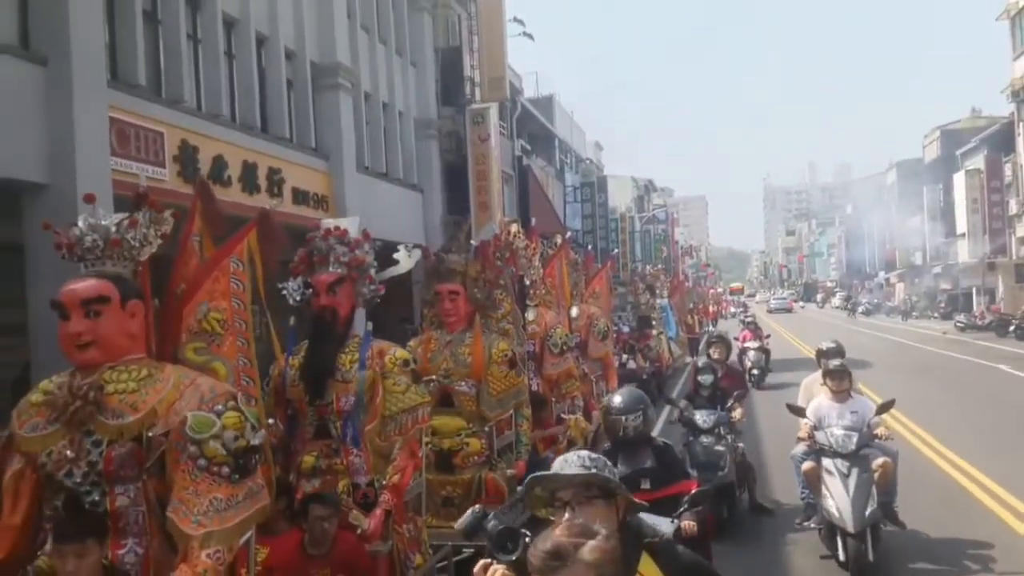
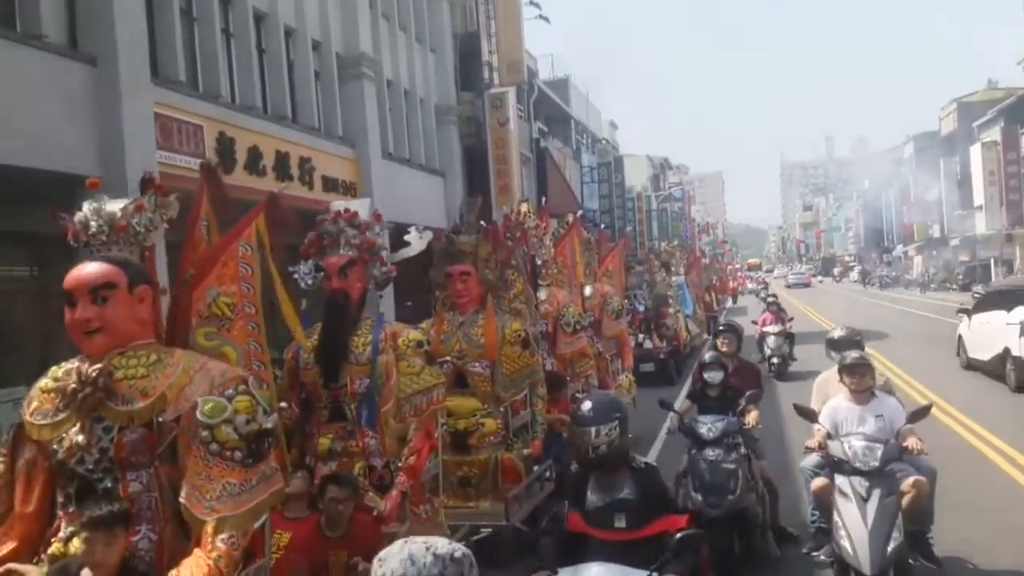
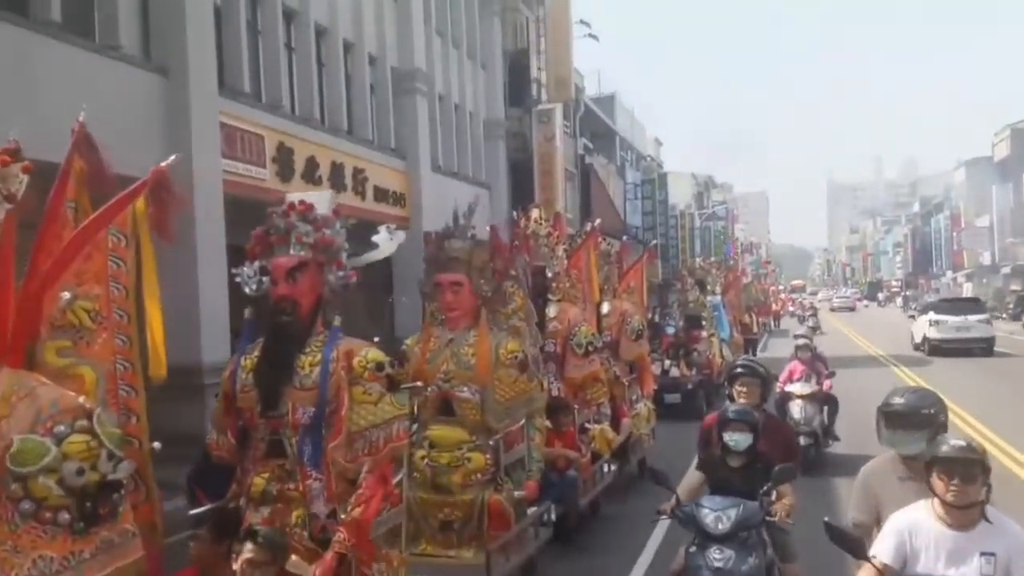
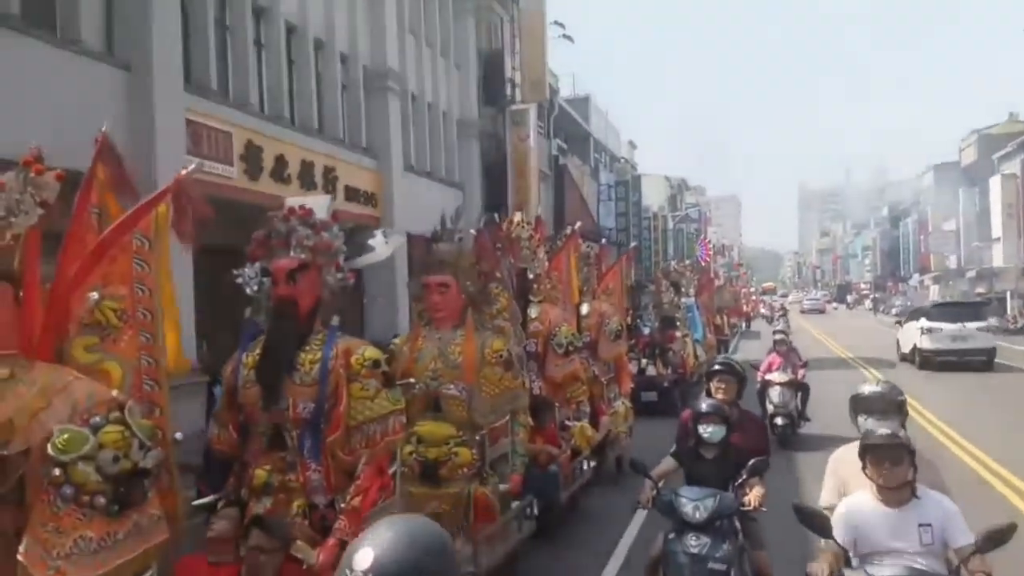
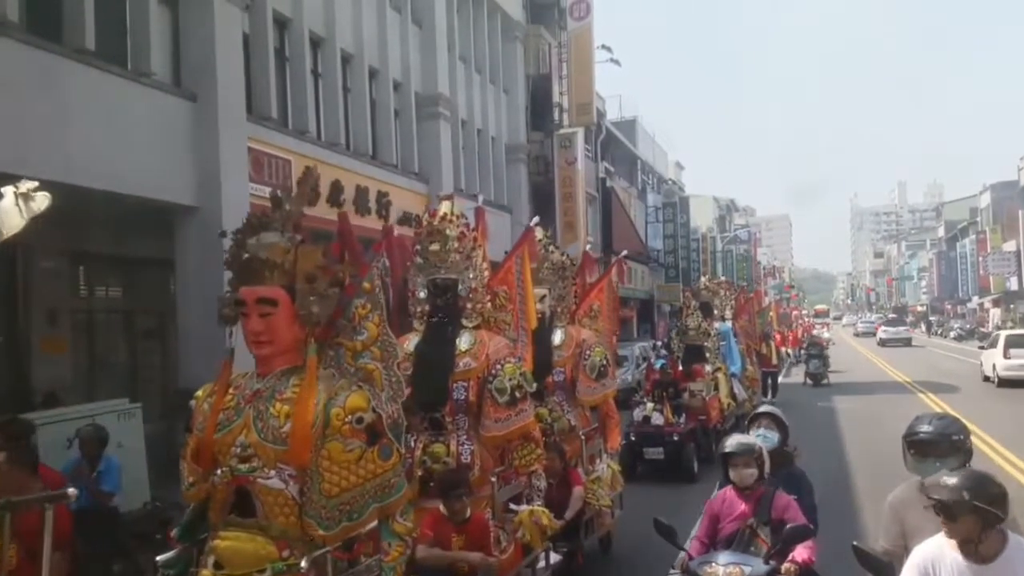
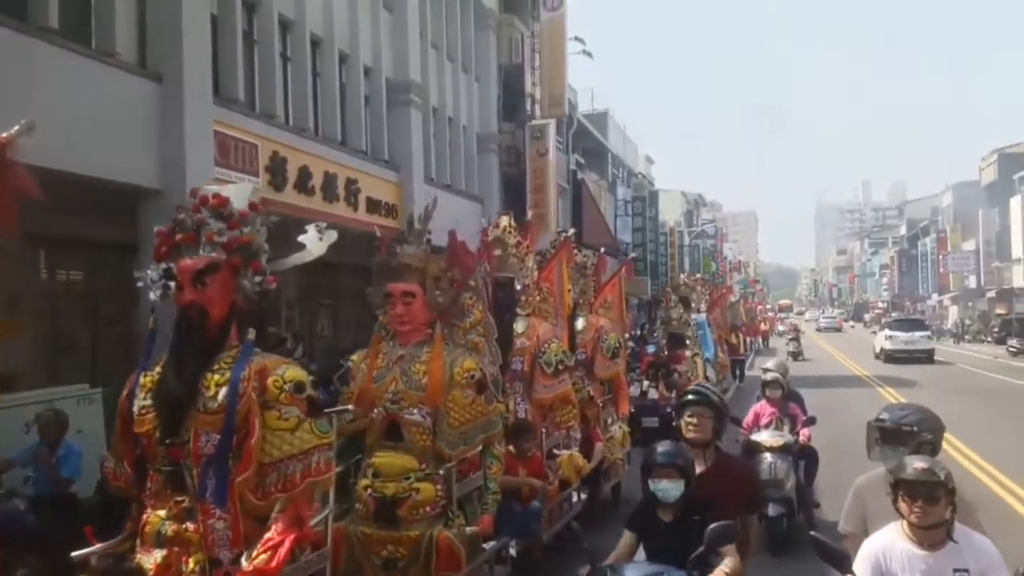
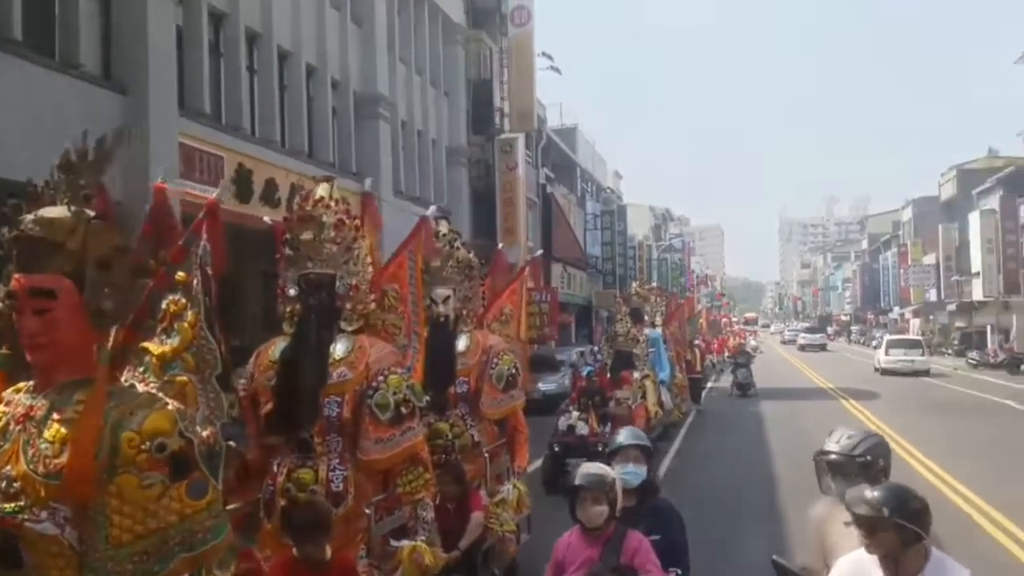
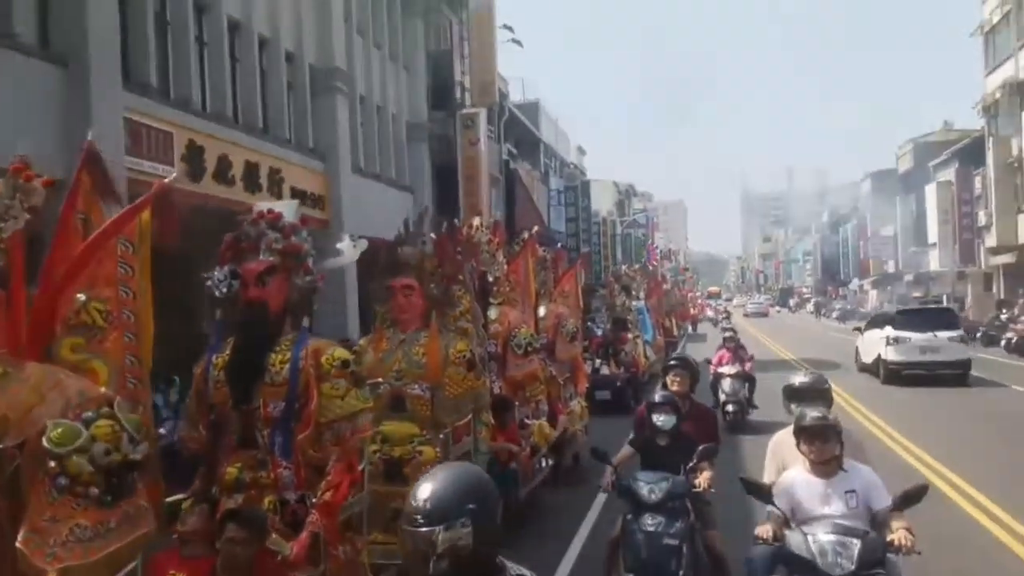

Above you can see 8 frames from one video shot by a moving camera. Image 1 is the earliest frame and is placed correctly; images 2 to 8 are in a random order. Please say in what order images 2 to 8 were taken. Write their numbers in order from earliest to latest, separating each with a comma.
2, 8, 4, 3, 6, 5, 7
